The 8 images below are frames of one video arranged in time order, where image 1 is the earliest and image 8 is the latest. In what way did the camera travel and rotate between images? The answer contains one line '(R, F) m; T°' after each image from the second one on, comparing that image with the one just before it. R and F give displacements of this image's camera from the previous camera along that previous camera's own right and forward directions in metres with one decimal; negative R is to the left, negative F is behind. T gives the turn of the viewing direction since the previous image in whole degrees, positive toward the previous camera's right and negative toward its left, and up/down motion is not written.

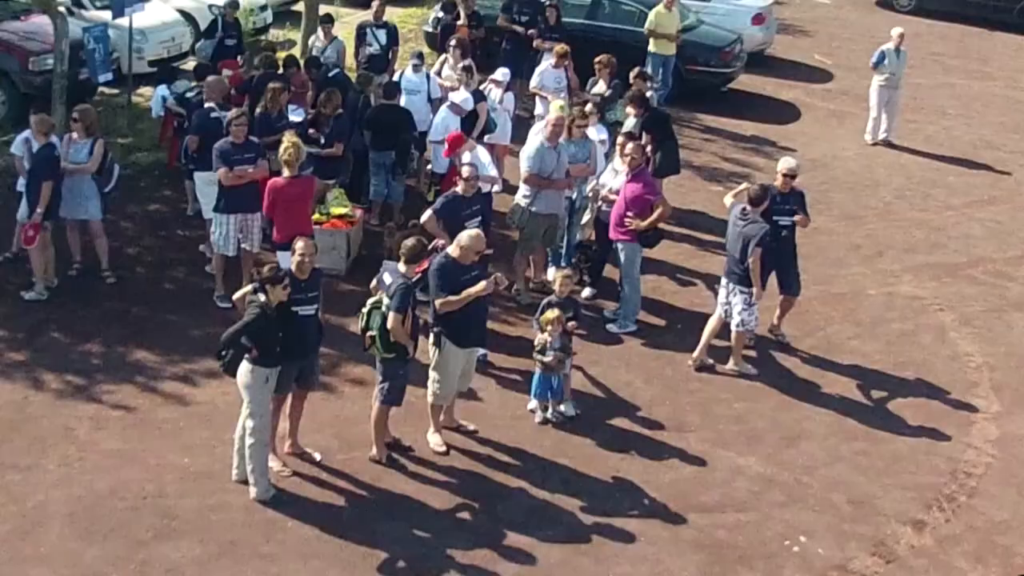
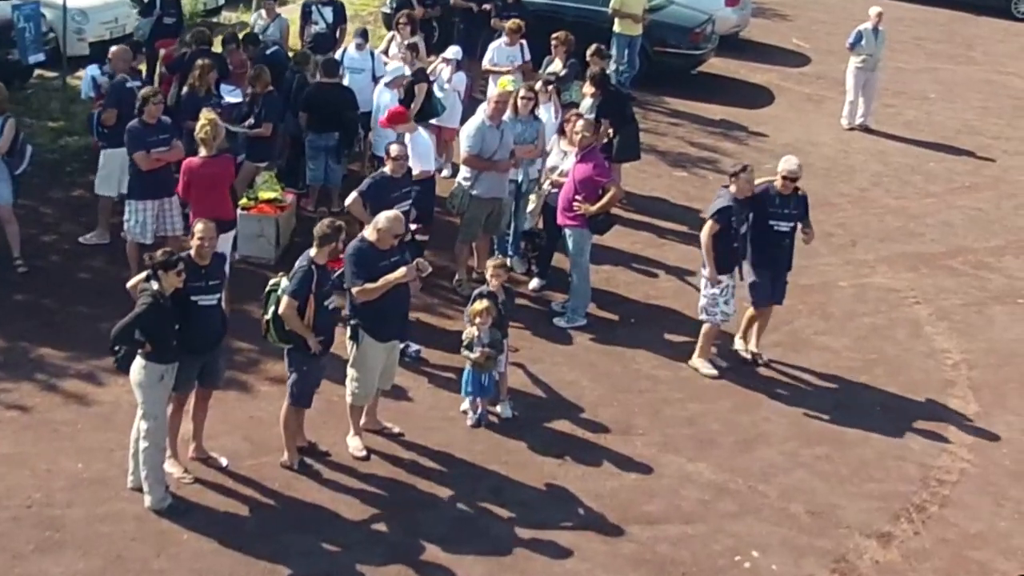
(+0.5, +1.0) m; 0°
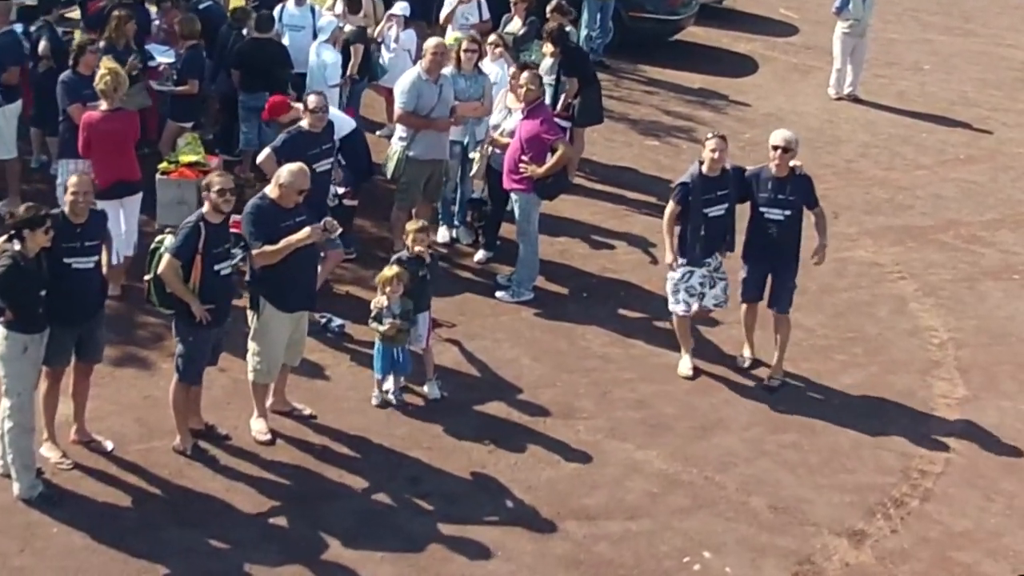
(+0.5, +1.2) m; 0°
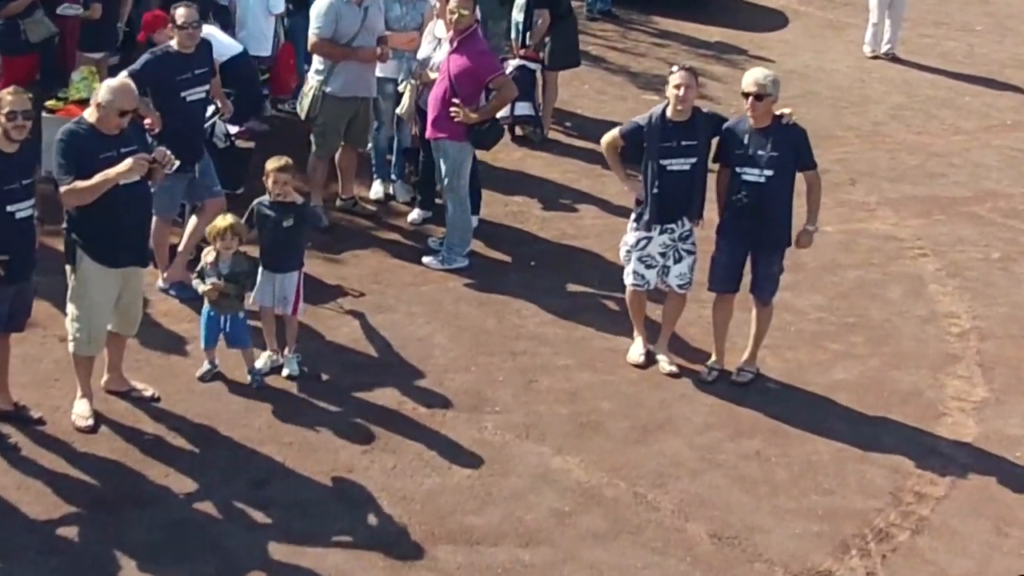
(+0.9, +1.9) m; -3°
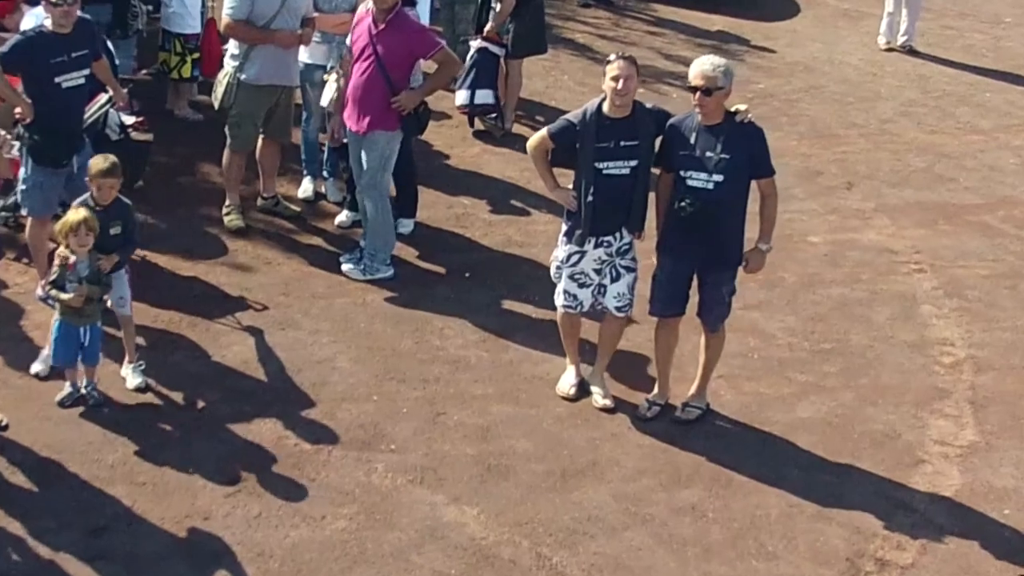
(+0.6, +1.1) m; -2°
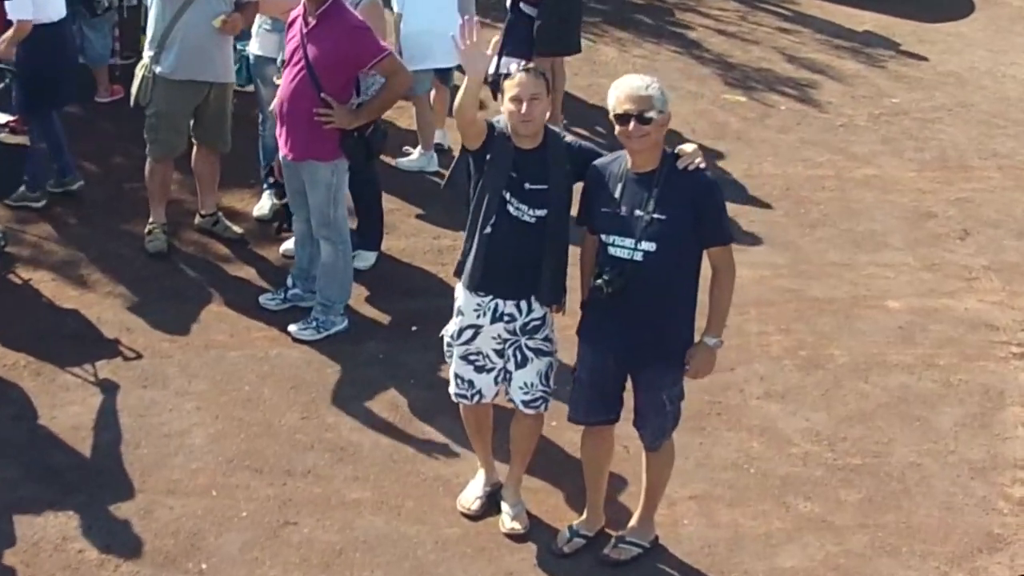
(+1.3, +1.7) m; -10°
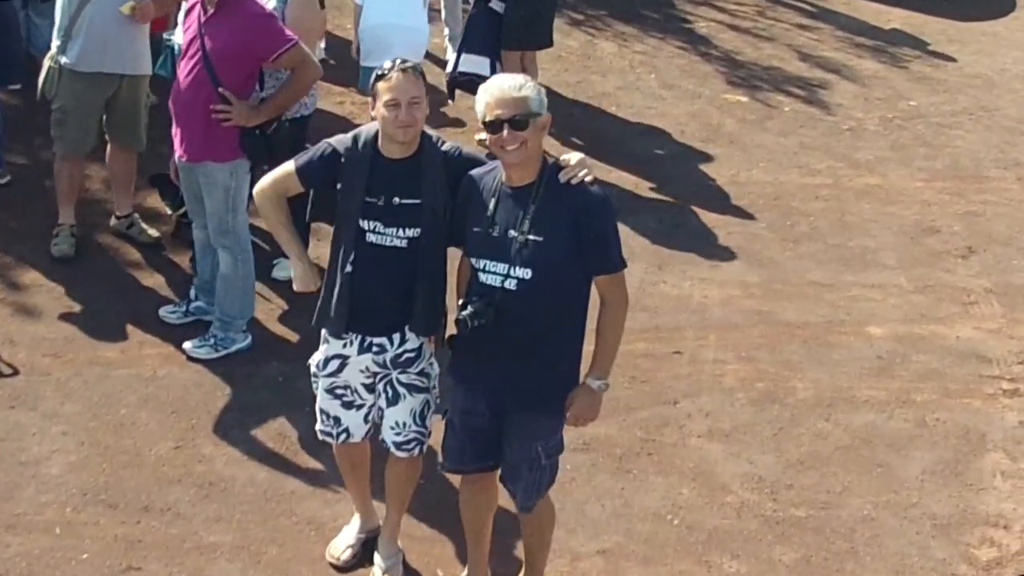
(+0.6, +0.6) m; -3°
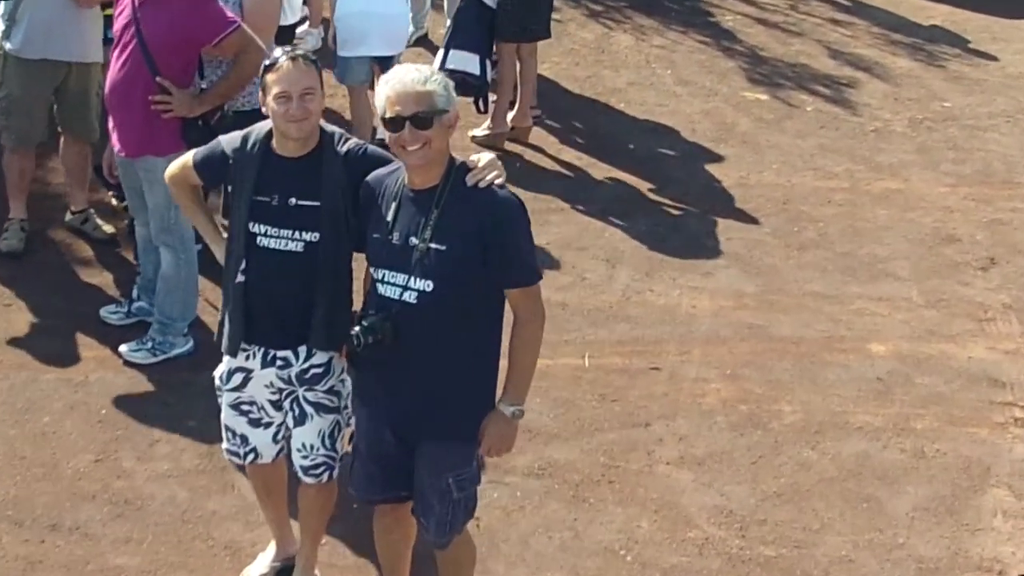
(+0.4, +0.4) m; -3°
